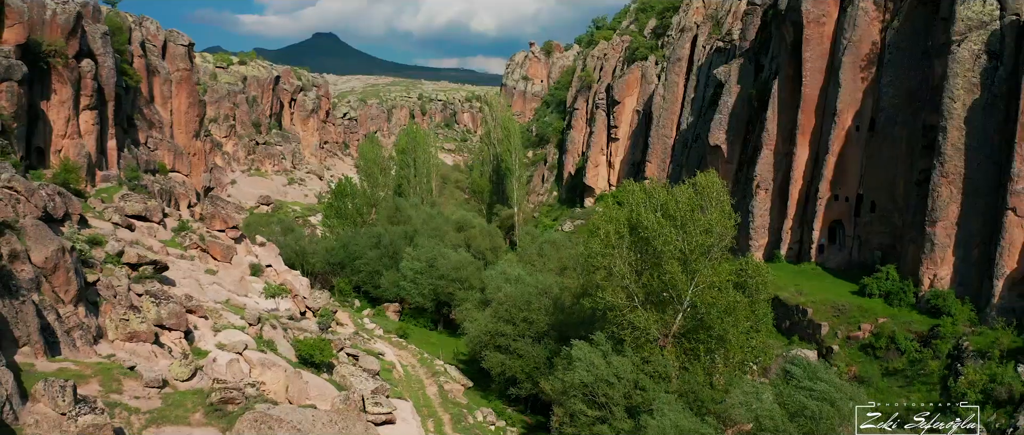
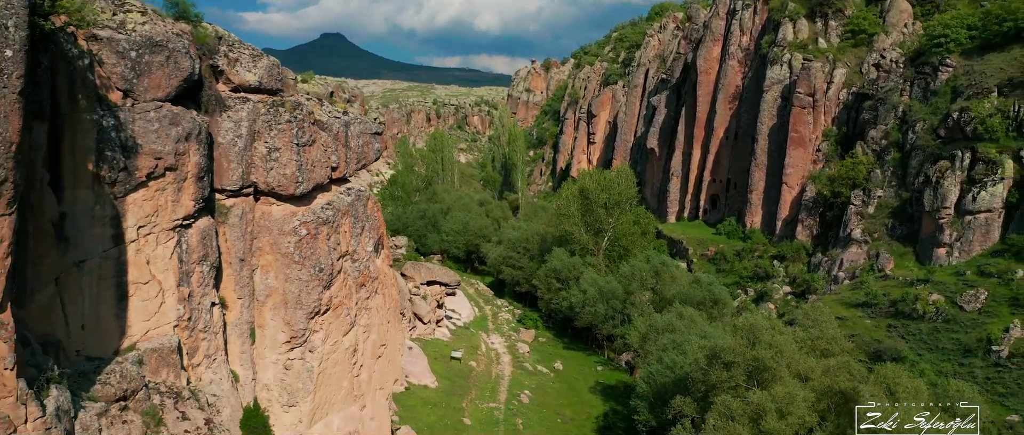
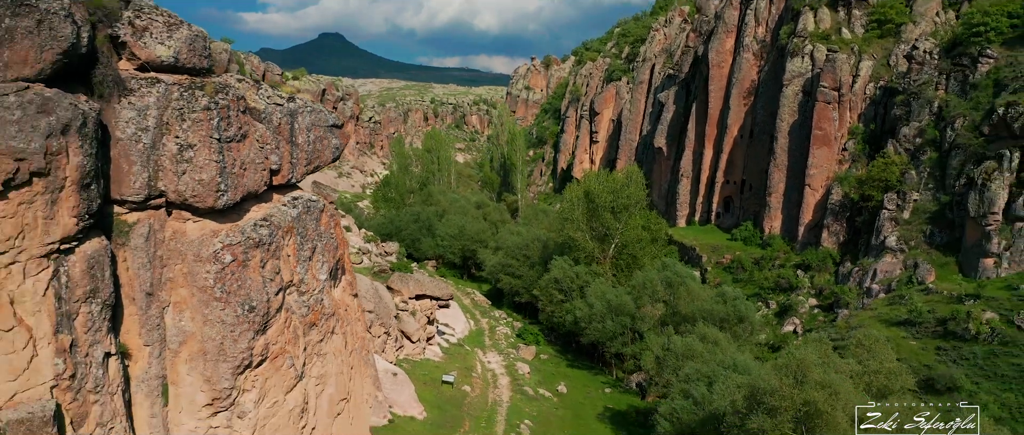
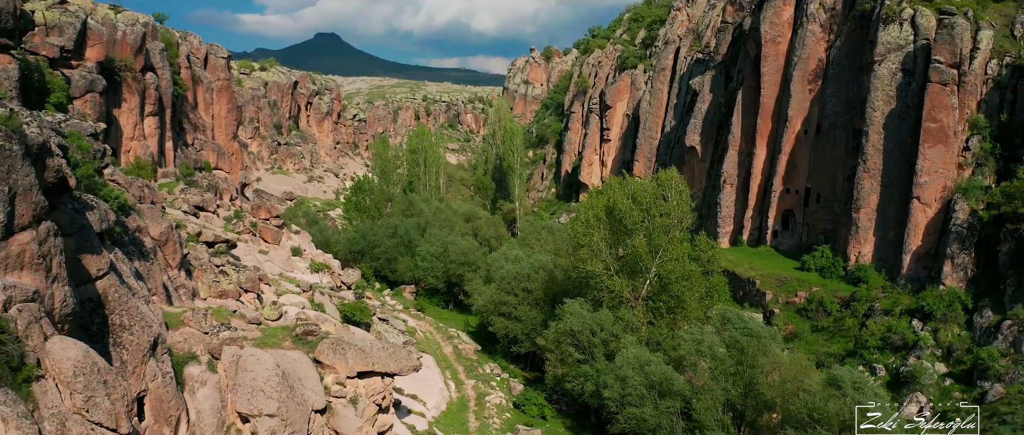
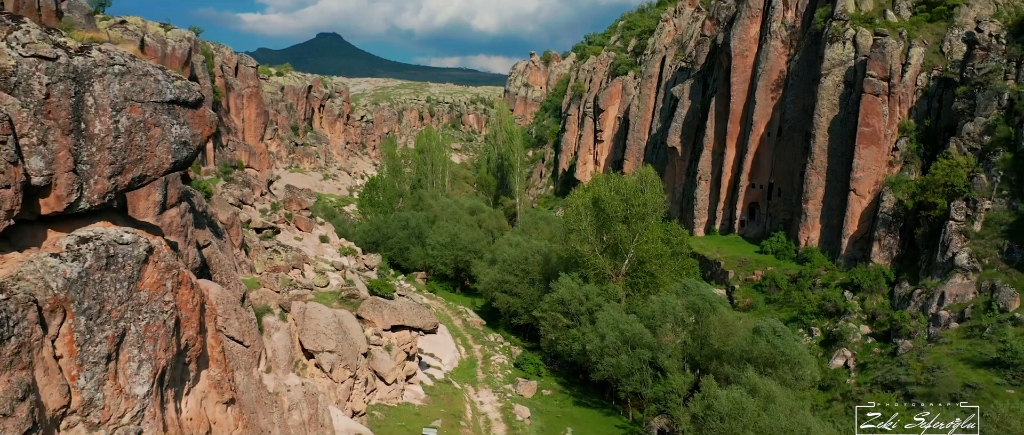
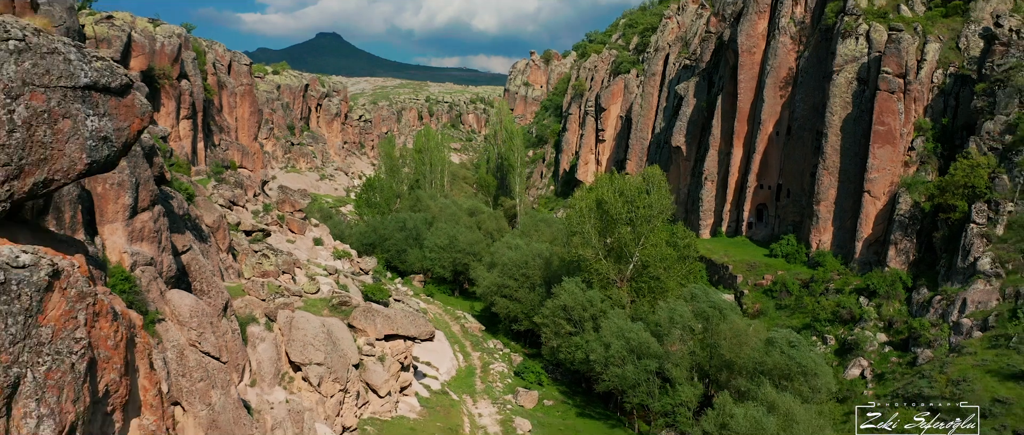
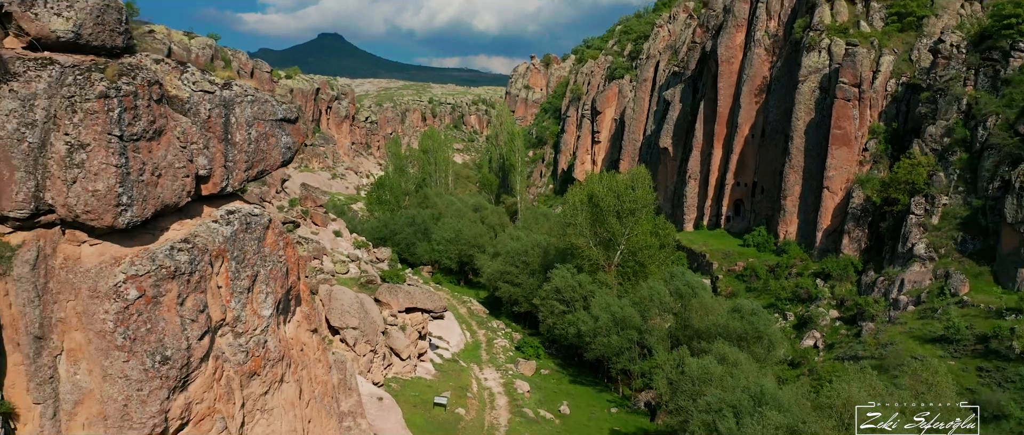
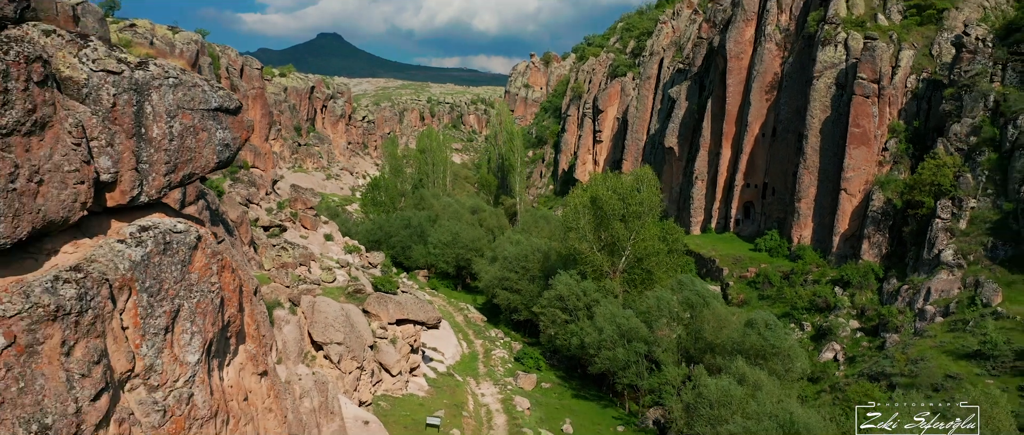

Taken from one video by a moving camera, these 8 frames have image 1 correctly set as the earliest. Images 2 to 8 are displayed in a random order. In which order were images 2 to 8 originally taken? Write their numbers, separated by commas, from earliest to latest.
4, 6, 5, 8, 7, 3, 2
